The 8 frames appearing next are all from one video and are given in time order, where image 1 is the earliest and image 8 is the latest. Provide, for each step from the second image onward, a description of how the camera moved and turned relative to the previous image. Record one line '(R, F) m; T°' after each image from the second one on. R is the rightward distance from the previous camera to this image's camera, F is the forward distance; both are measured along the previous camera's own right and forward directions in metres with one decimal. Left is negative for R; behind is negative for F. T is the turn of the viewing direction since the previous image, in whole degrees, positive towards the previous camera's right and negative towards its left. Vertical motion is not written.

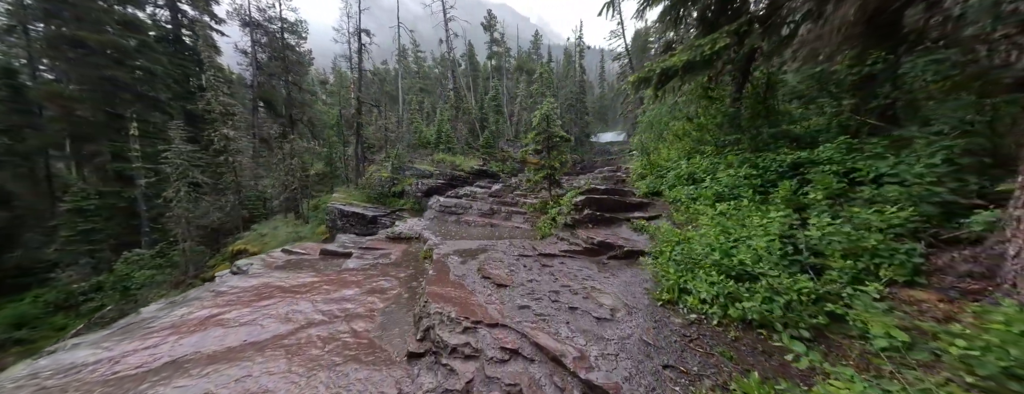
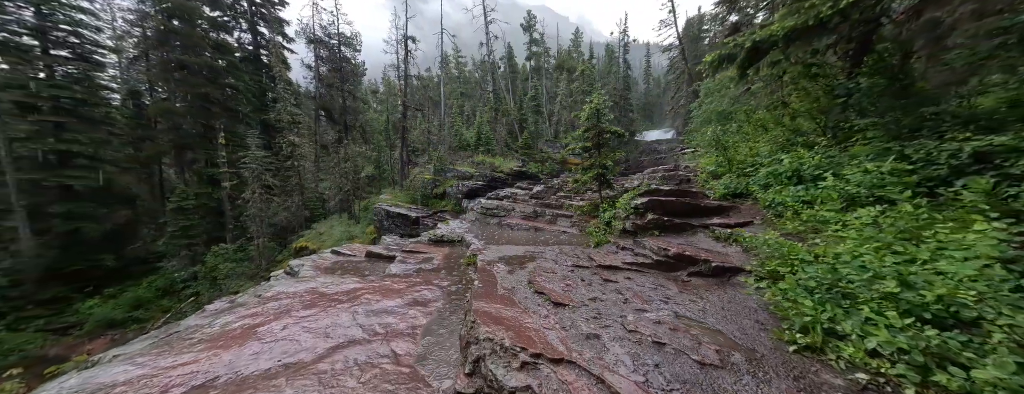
(-0.3, +0.7) m; -8°
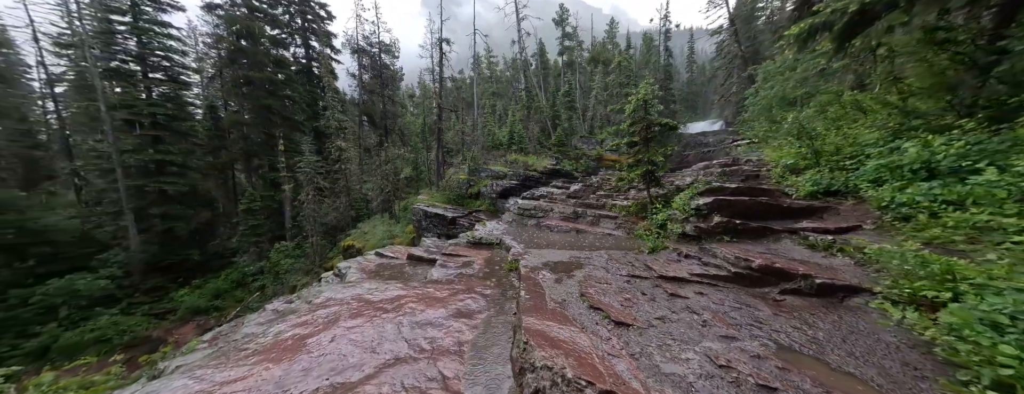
(-0.3, +0.4) m; -7°
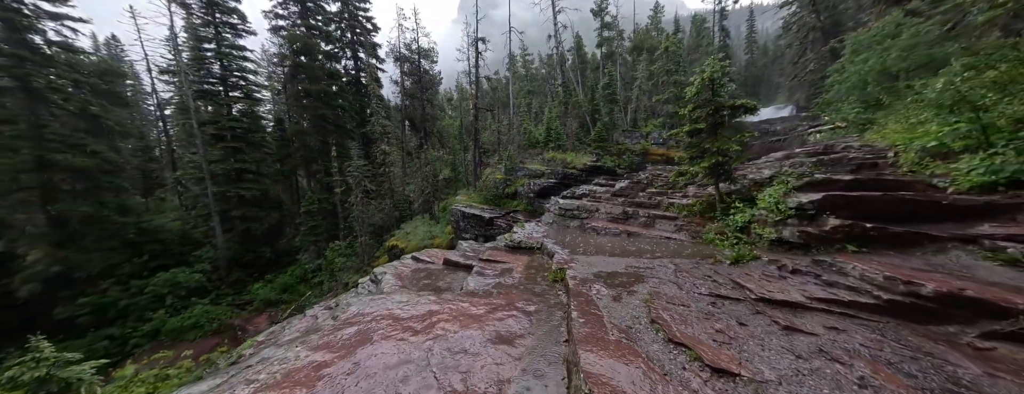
(-0.1, +0.8) m; -8°
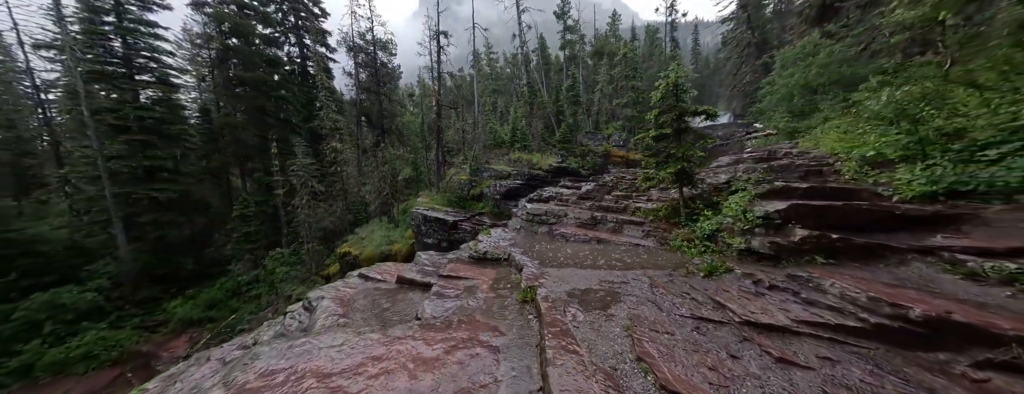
(0.0, +0.7) m; +7°
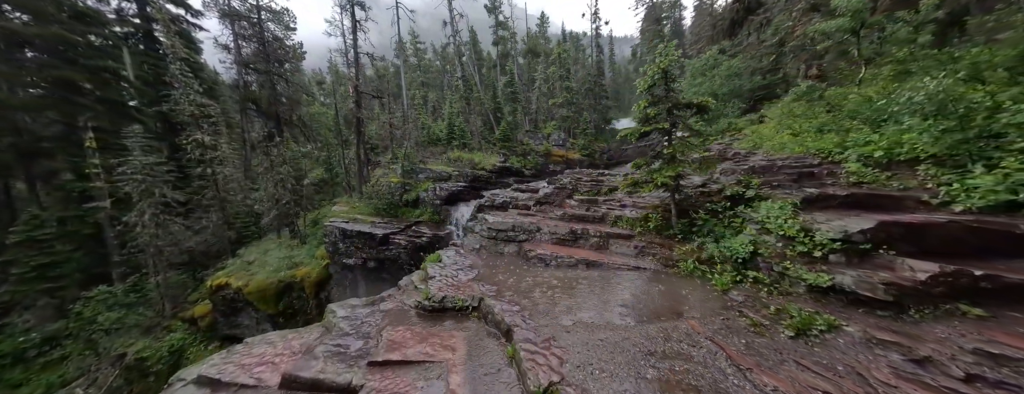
(-0.6, +2.5) m; +14°
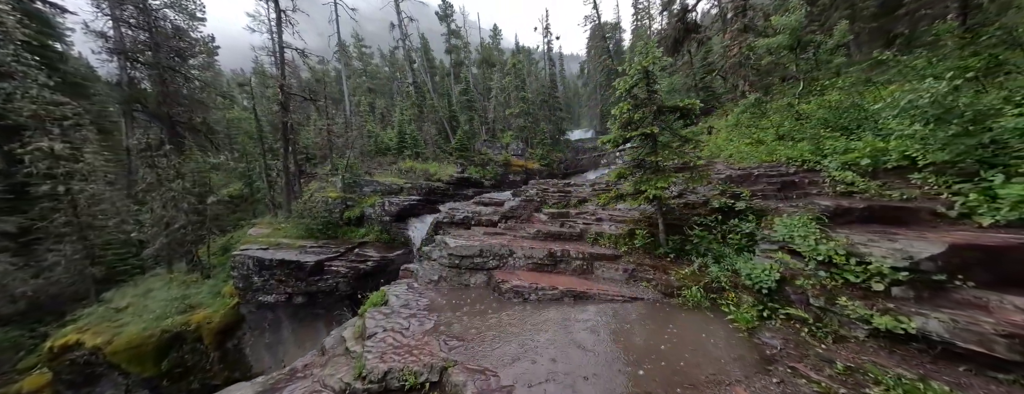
(-0.2, +1.4) m; +9°
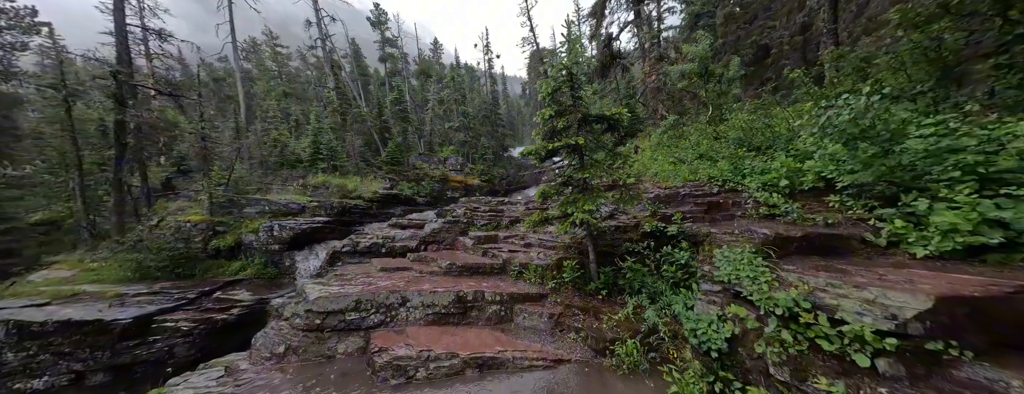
(+0.9, +1.4) m; +11°
